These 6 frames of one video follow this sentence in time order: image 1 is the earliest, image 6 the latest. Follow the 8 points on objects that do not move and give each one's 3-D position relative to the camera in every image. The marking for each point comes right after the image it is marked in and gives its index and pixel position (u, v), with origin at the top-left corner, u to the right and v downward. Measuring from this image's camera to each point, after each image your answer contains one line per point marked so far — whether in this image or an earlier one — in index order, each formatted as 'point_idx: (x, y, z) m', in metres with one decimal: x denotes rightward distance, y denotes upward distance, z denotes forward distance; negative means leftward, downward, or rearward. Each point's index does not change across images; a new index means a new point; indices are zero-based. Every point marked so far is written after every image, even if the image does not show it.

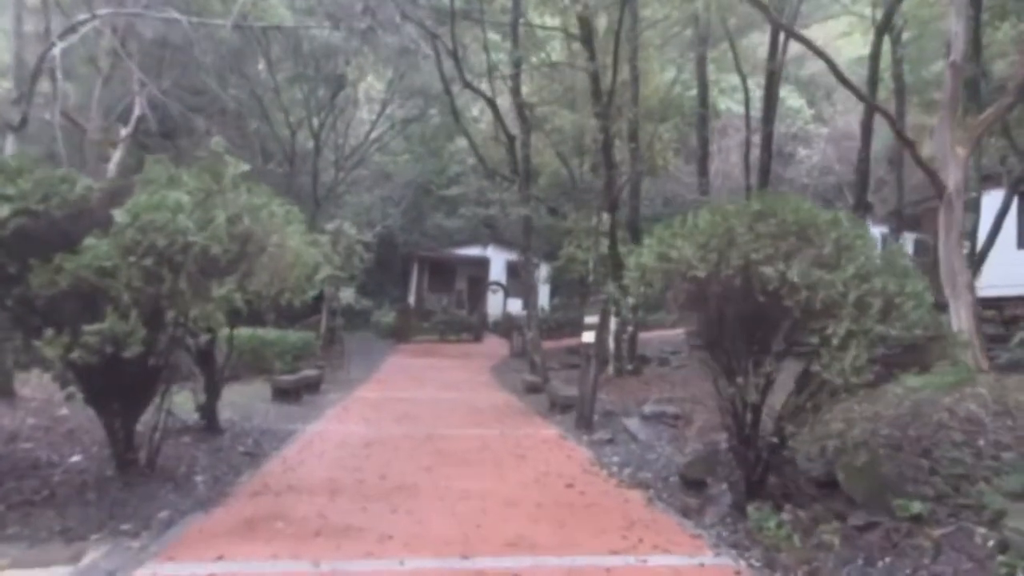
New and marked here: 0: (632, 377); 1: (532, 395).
0: (+3.2, -2.4, +18.1) m
1: (+0.6, -2.8, +18.2) m
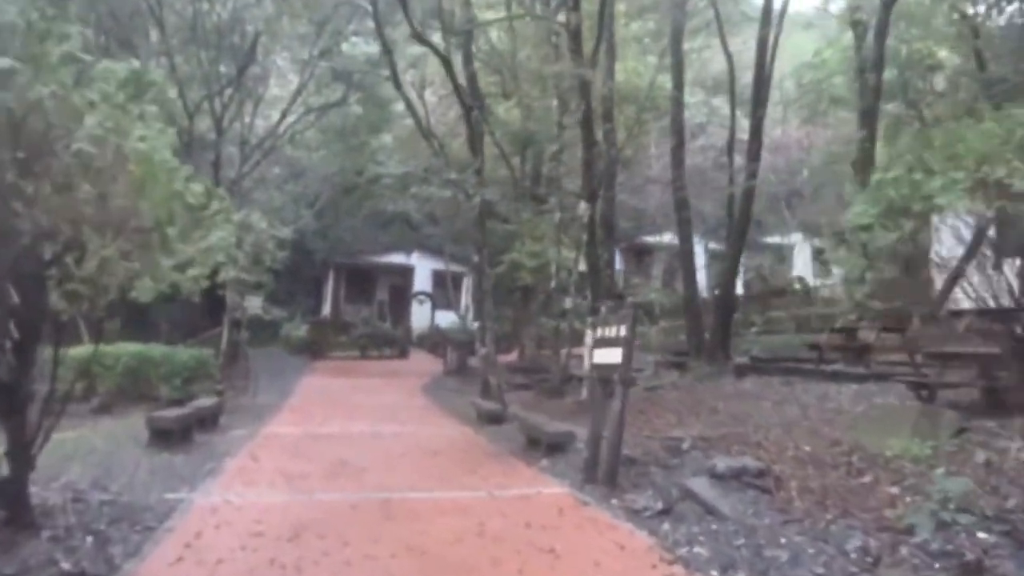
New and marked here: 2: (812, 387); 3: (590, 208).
0: (+2.2, -2.5, +14.8) m
1: (-0.4, -2.9, +14.6) m
2: (+5.3, -1.8, +12.2) m
3: (+1.7, +1.8, +15.3) m
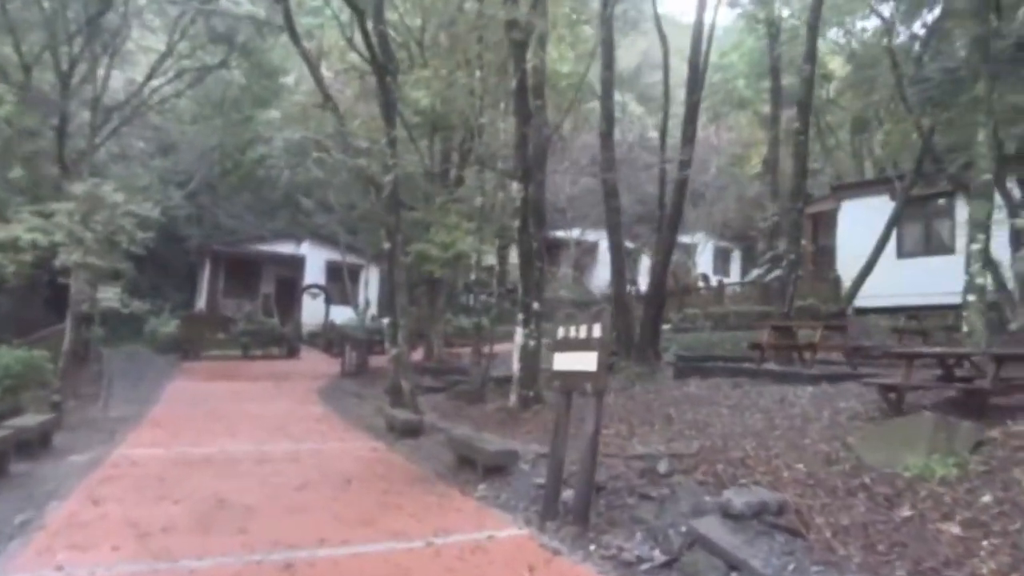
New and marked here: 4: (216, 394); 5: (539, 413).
0: (+0.6, -2.4, +13.4) m
1: (-1.9, -2.8, +12.7) m
2: (+4.1, -1.7, +11.2) m
3: (+0.1, +1.9, +13.7) m
4: (-7.6, -2.8, +17.9) m
5: (+0.5, -2.5, +13.6) m
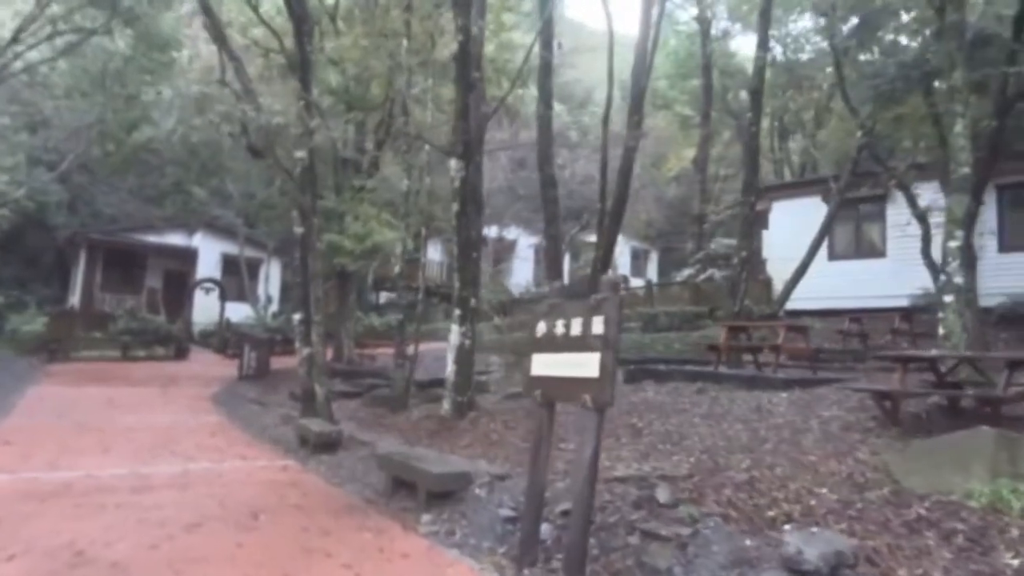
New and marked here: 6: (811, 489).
0: (-0.5, -2.2, +11.8) m
1: (-2.9, -2.6, +10.8) m
2: (+3.3, -1.6, +10.1) m
3: (-1.0, +2.1, +12.1) m
4: (-9.3, -2.5, +15.2) m
5: (-0.6, -2.3, +11.9) m
6: (+2.7, -1.8, +6.2) m
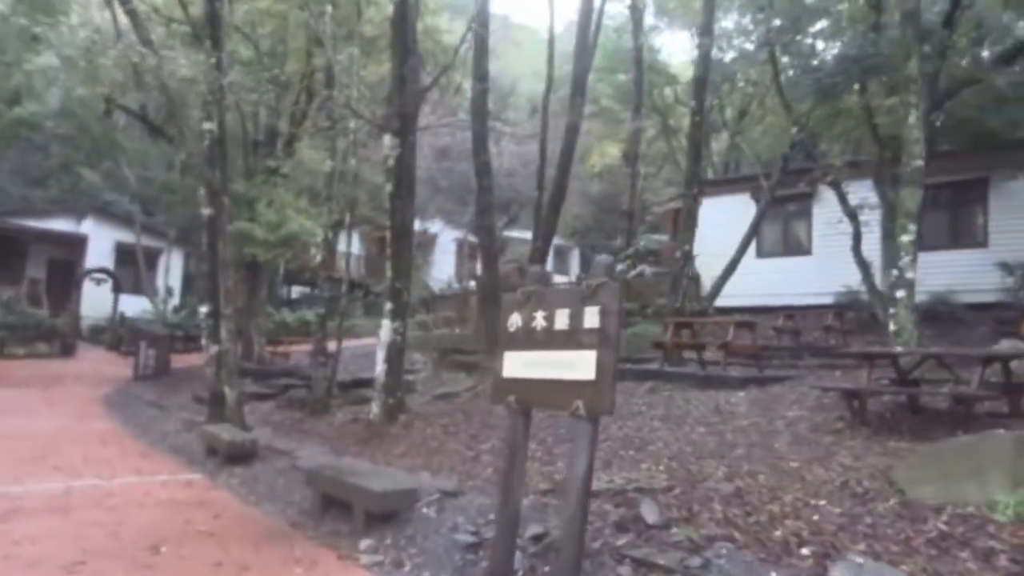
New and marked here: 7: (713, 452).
0: (-1.5, -2.1, +10.7) m
1: (-3.8, -2.4, +9.4) m
2: (+2.5, -1.5, +9.6) m
3: (-1.9, +2.2, +11.0) m
4: (-10.6, -2.3, +13.0) m
5: (-1.6, -2.2, +10.9) m
6: (+2.4, -1.7, +5.6) m
7: (+2.2, -1.7, +7.4) m
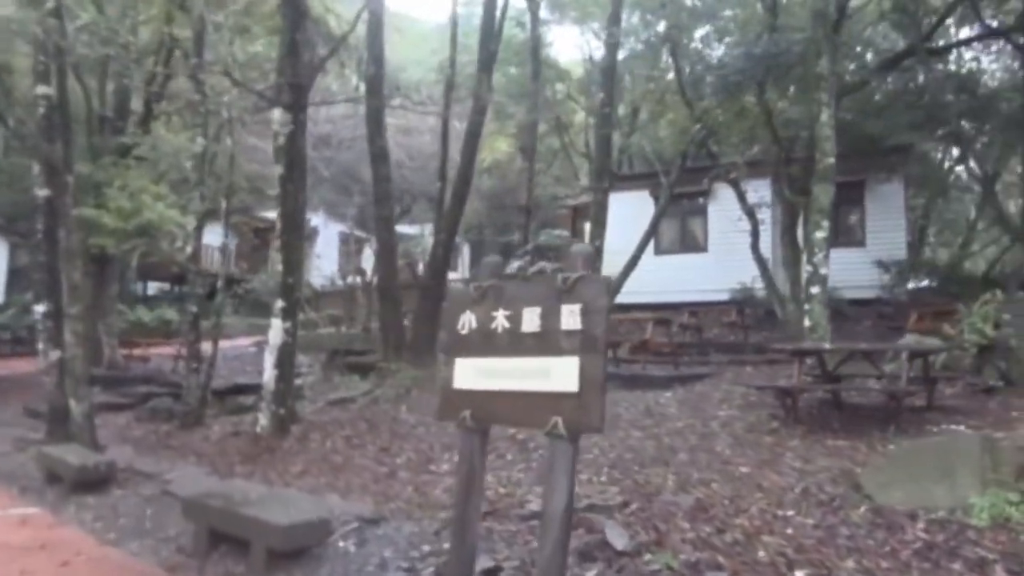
0: (-2.7, -2.0, +9.6) m
1: (-4.7, -2.4, +7.9) m
2: (+1.4, -1.5, +9.1) m
3: (-3.2, +2.3, +9.7) m
4: (-12.1, -2.2, +10.2) m
5: (-2.9, -2.2, +9.7) m
6: (+1.9, -1.7, +5.2) m
7: (+1.4, -1.7, +6.9) m
